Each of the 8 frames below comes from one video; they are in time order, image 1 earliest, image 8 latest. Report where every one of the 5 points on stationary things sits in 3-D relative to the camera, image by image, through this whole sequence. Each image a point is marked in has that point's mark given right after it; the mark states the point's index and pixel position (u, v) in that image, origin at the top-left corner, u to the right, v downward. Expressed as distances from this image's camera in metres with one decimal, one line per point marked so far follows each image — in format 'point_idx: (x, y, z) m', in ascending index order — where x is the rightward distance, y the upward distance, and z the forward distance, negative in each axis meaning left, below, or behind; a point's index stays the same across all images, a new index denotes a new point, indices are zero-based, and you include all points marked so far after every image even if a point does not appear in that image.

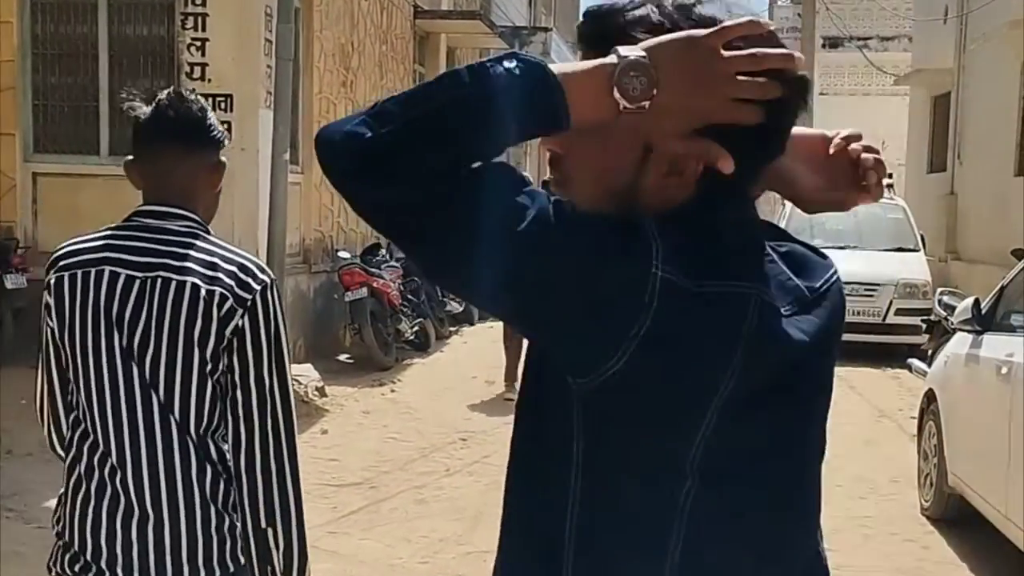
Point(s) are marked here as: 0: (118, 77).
0: (-2.6, +1.3, +9.2) m
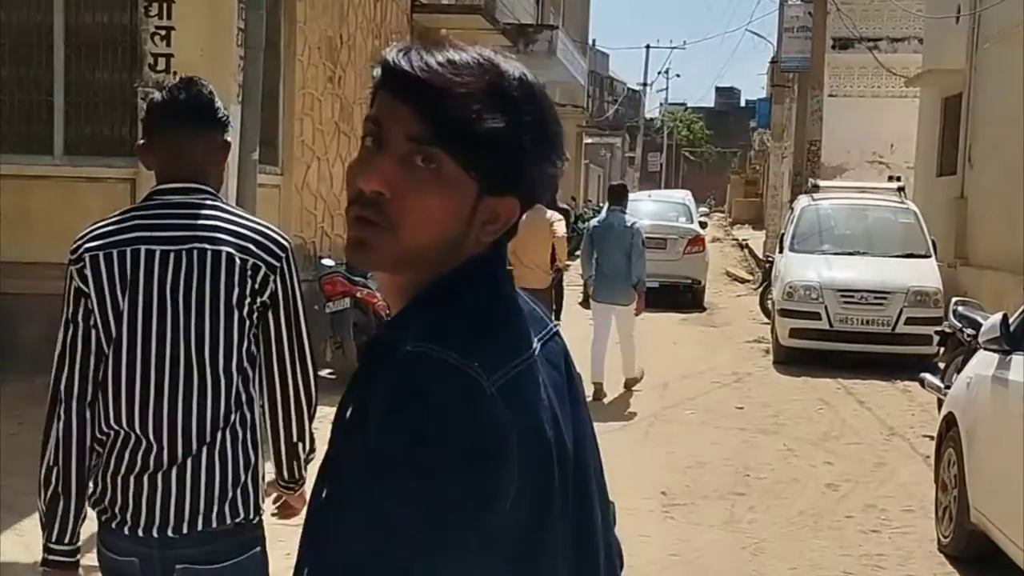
0: (-2.6, +1.3, +8.6) m
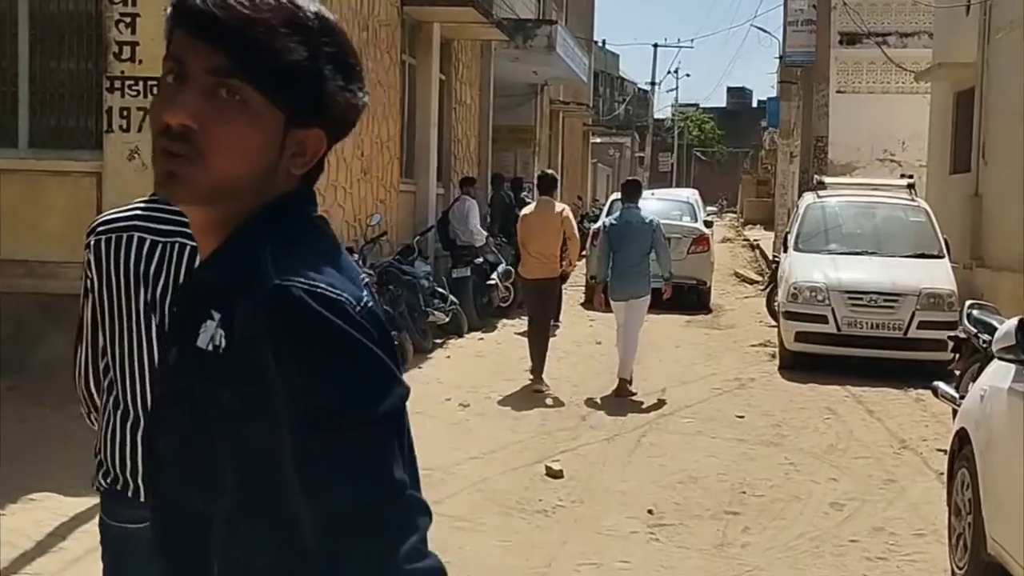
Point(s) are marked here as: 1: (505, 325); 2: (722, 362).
0: (-2.7, +1.3, +8.1) m
1: (-0.1, -0.4, +13.6) m
2: (+1.7, -0.6, +11.4) m
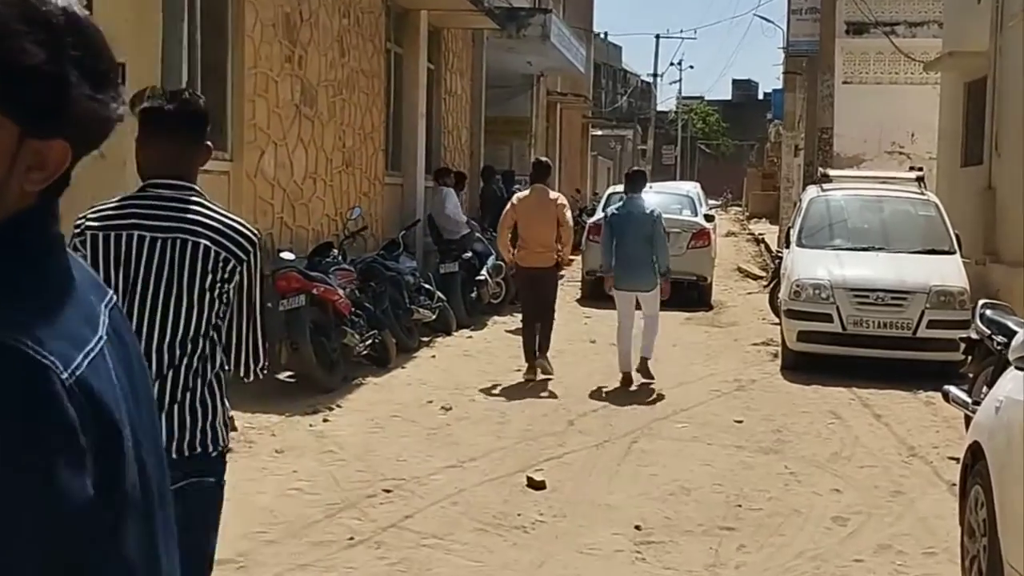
0: (-2.8, +1.3, +7.6) m
1: (-0.2, -0.3, +13.1) m
2: (+1.6, -0.6, +10.9) m
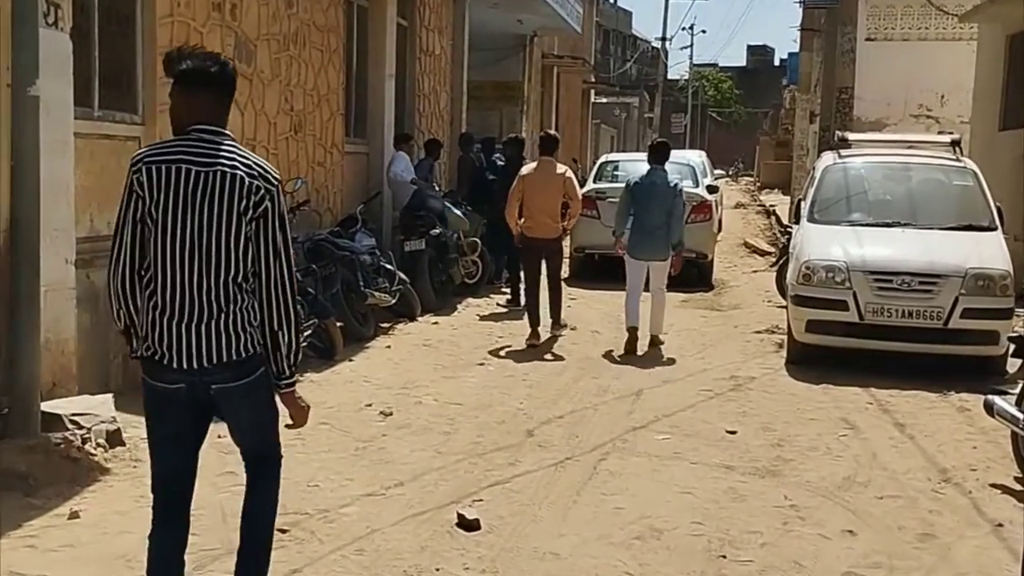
0: (-3.1, +1.4, +6.2) m
1: (-0.4, -0.2, +11.8) m
2: (+1.4, -0.4, +9.5) m
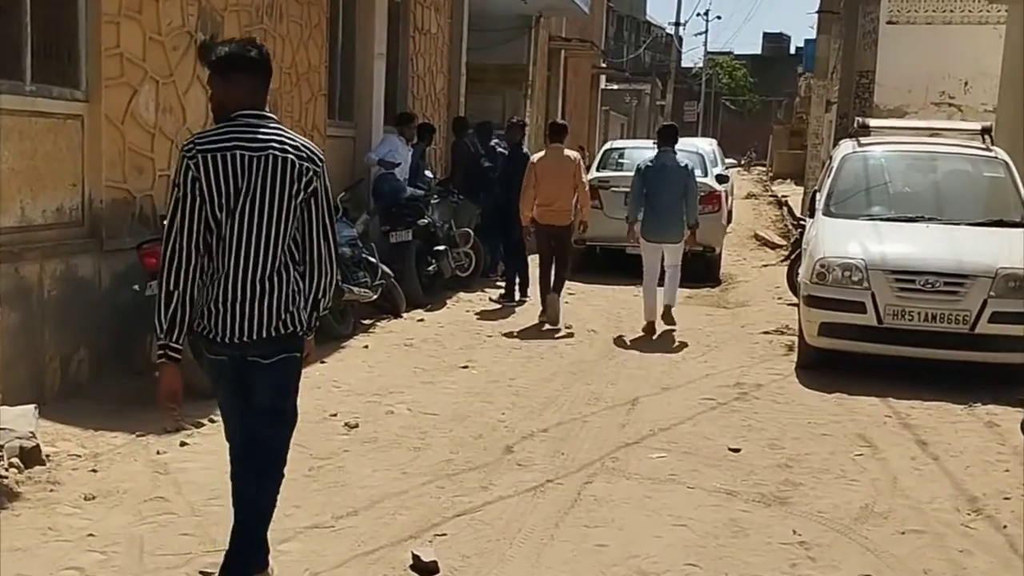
0: (-3.2, +1.4, +5.5) m
1: (-0.4, -0.1, +11.0) m
2: (+1.3, -0.4, +8.8) m
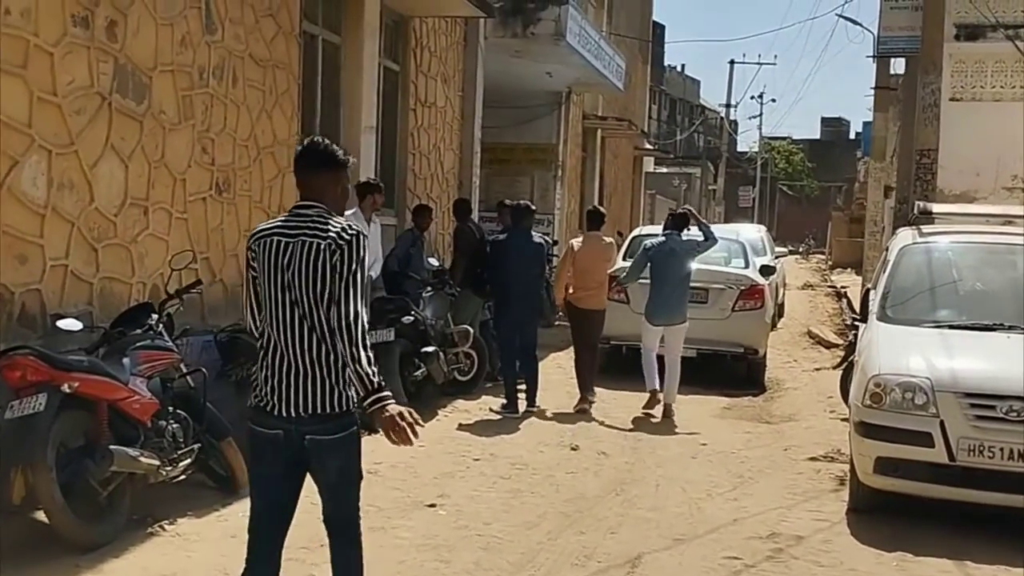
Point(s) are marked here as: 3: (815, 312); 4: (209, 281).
0: (-3.3, +1.0, +4.2) m
1: (-0.4, -0.8, +9.5) m
2: (+1.2, -1.0, +7.1) m
3: (+4.1, -0.3, +18.9) m
4: (-1.6, 0.0, +7.5) m
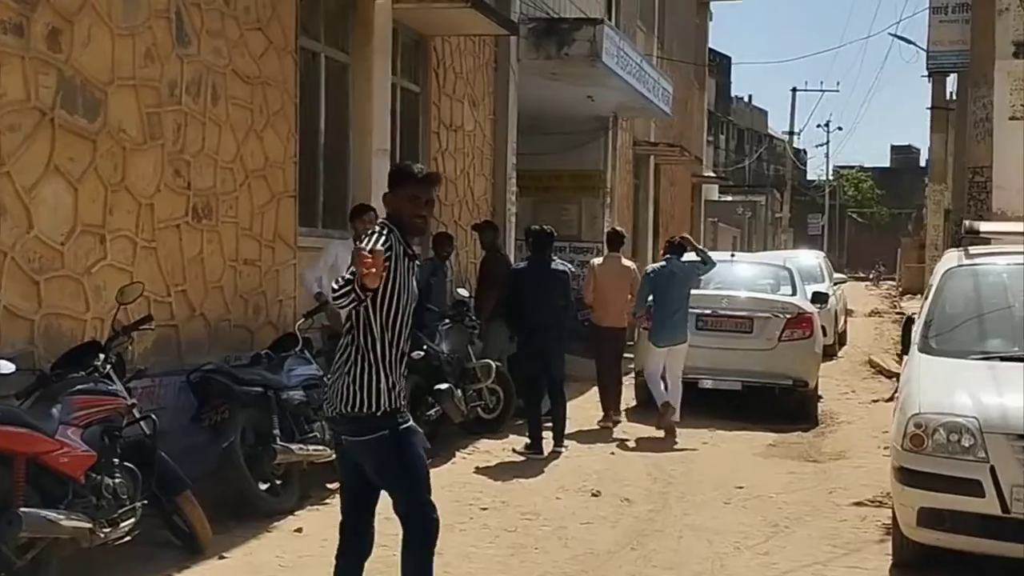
0: (-3.5, +0.9, +3.7) m
1: (-0.3, -1.0, +8.8) m
2: (+1.2, -1.2, +6.3) m
3: (+4.7, -0.7, +18.0) m
4: (-1.6, -0.1, +6.9) m
